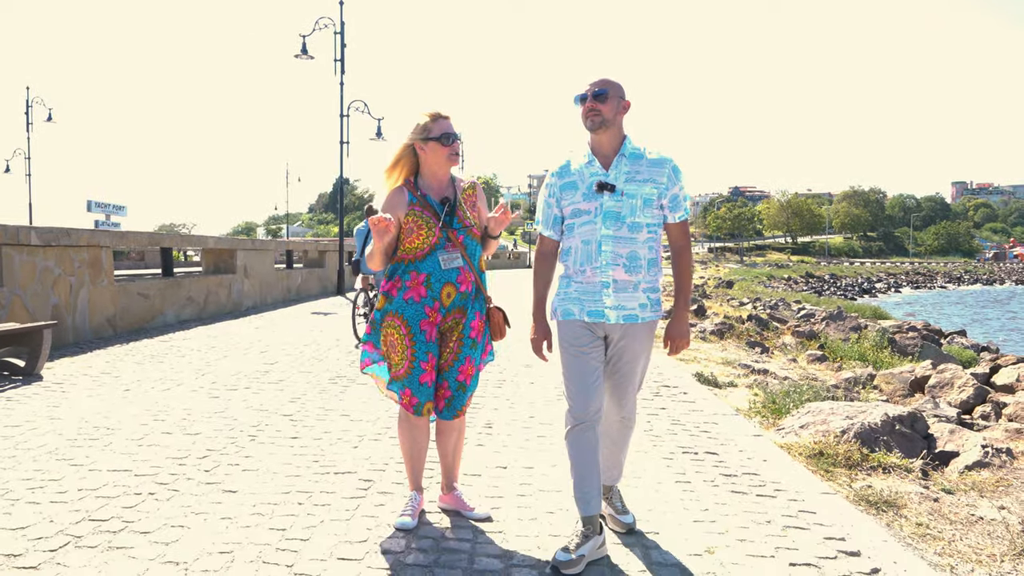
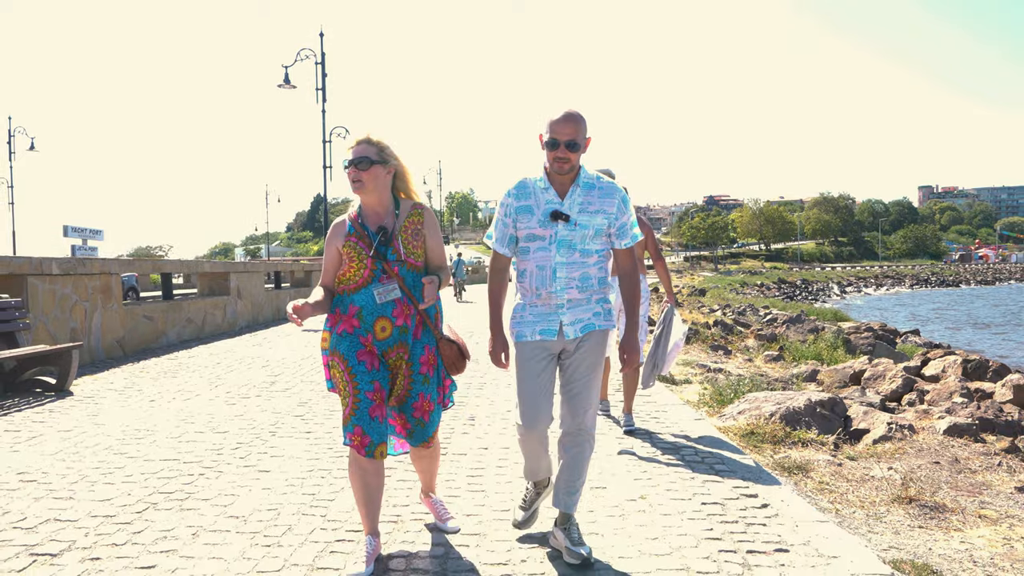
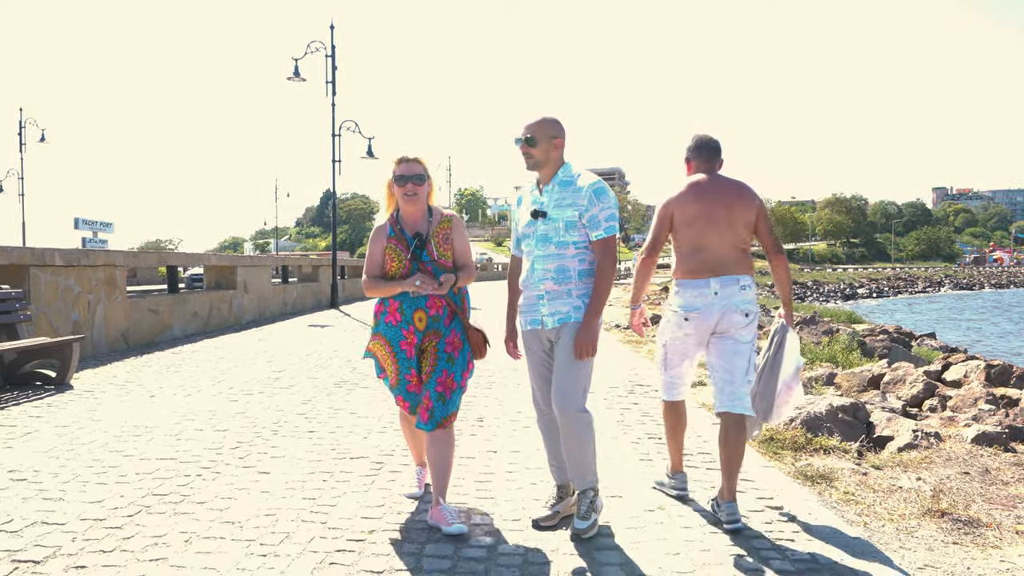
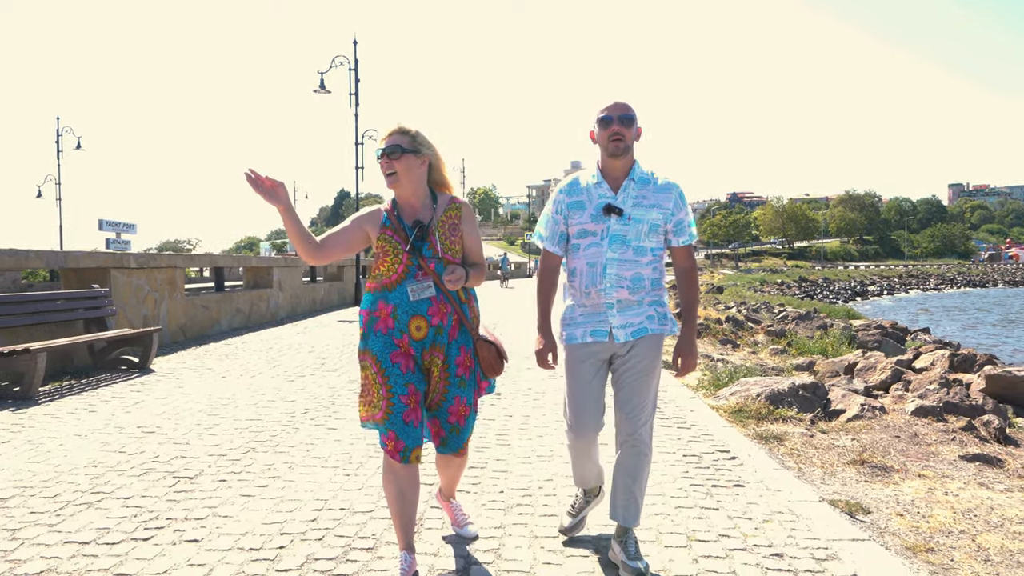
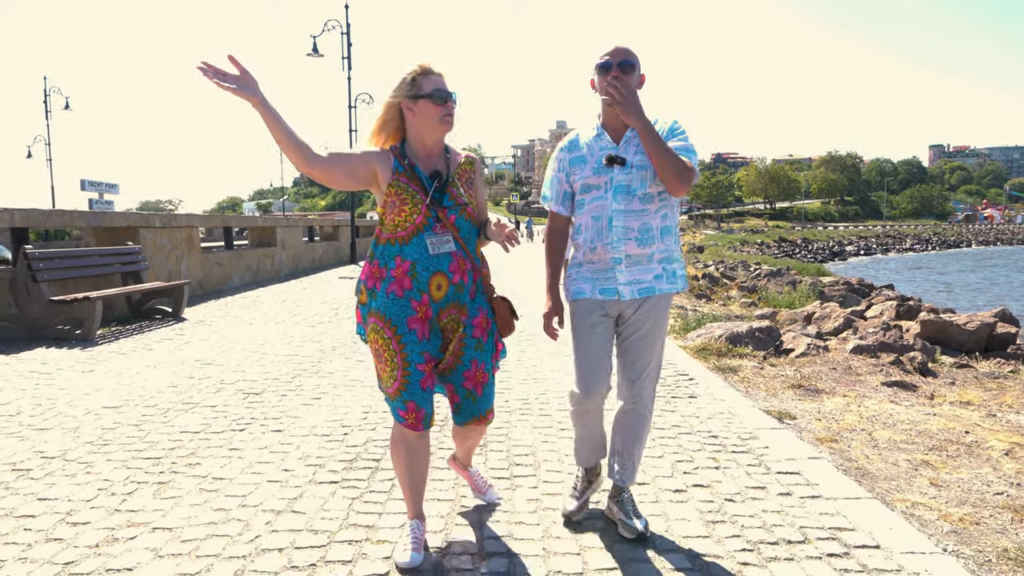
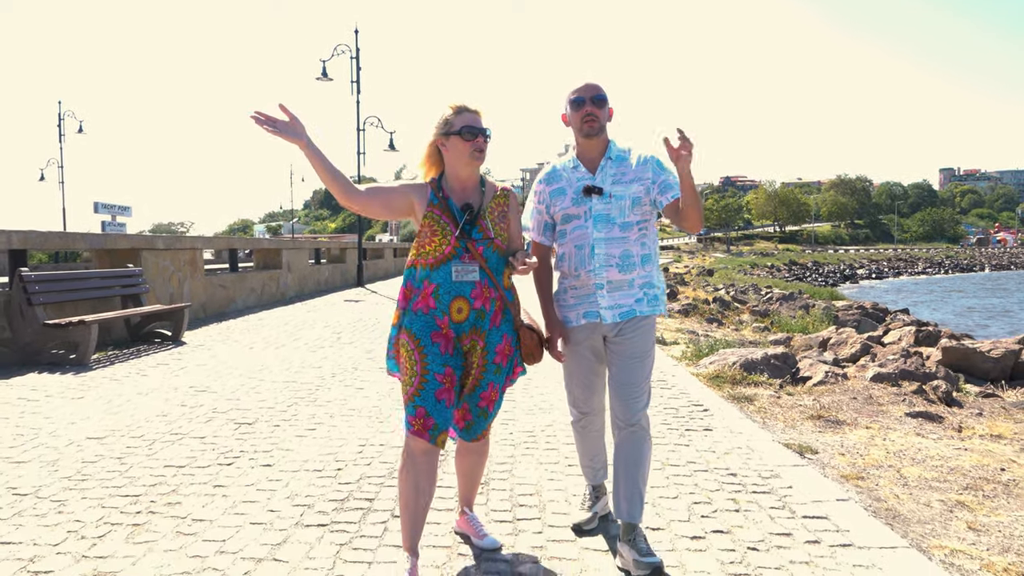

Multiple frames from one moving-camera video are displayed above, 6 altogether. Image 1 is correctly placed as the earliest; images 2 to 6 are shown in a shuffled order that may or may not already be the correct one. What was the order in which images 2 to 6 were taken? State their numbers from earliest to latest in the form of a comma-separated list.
3, 2, 4, 6, 5
